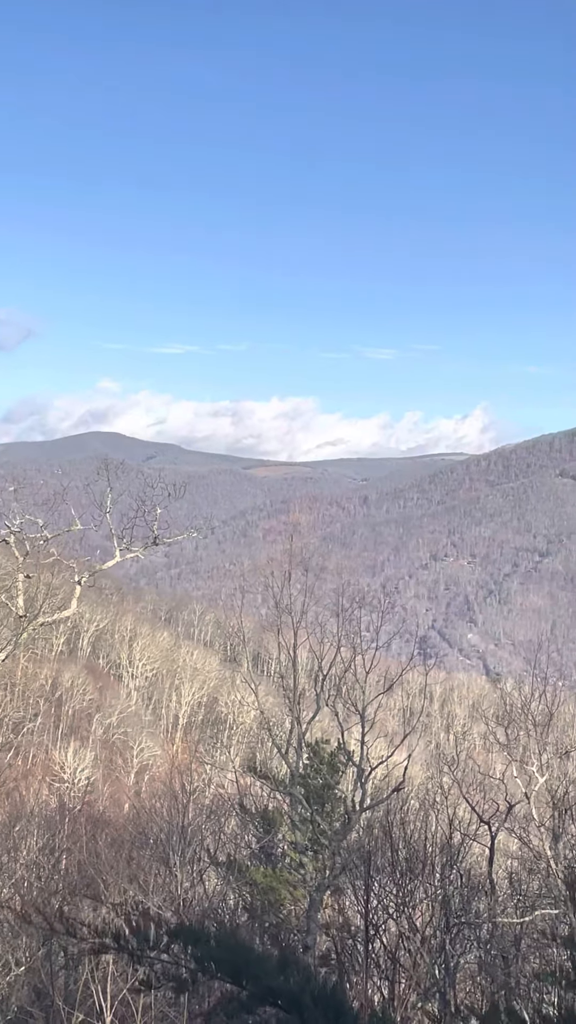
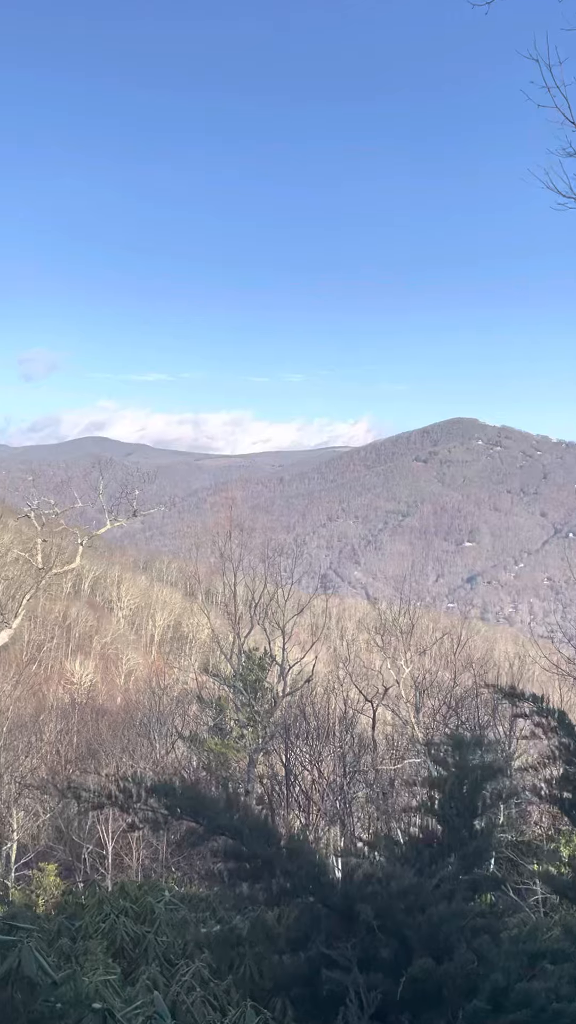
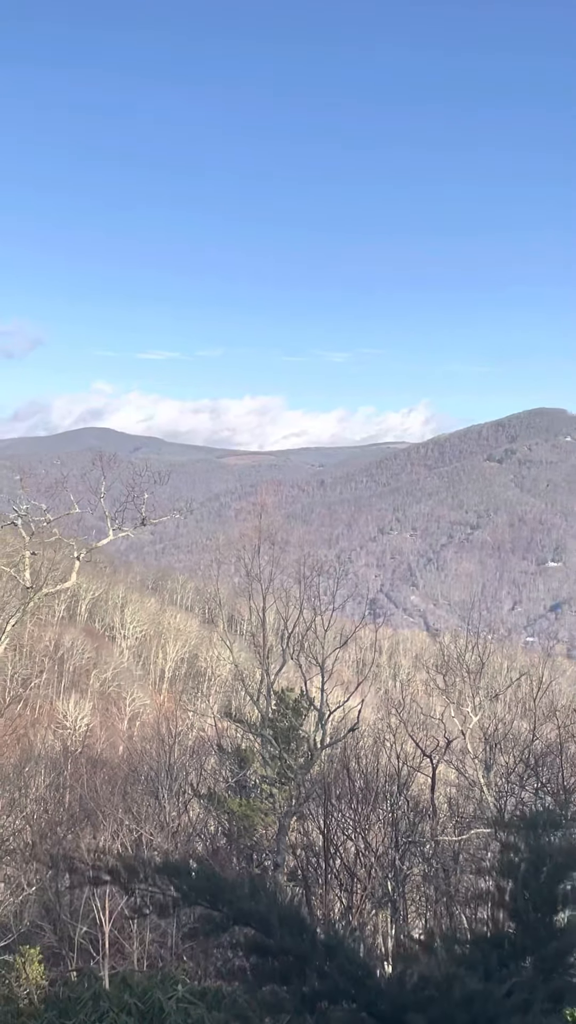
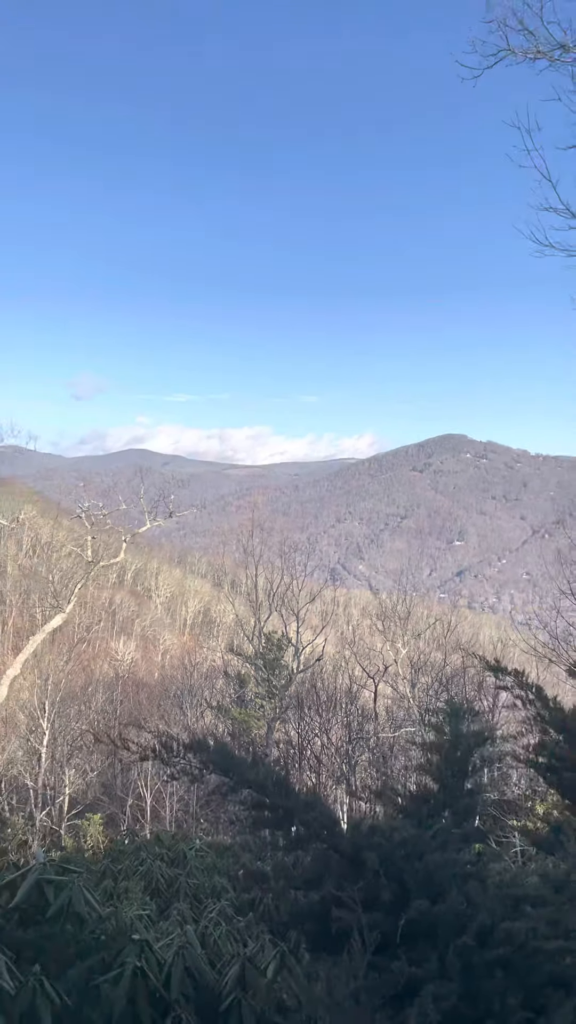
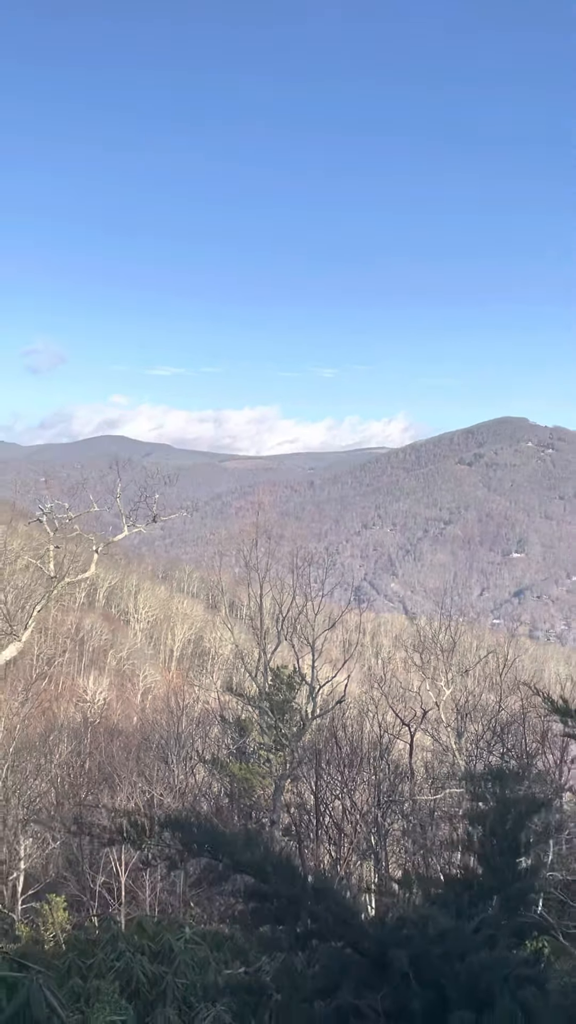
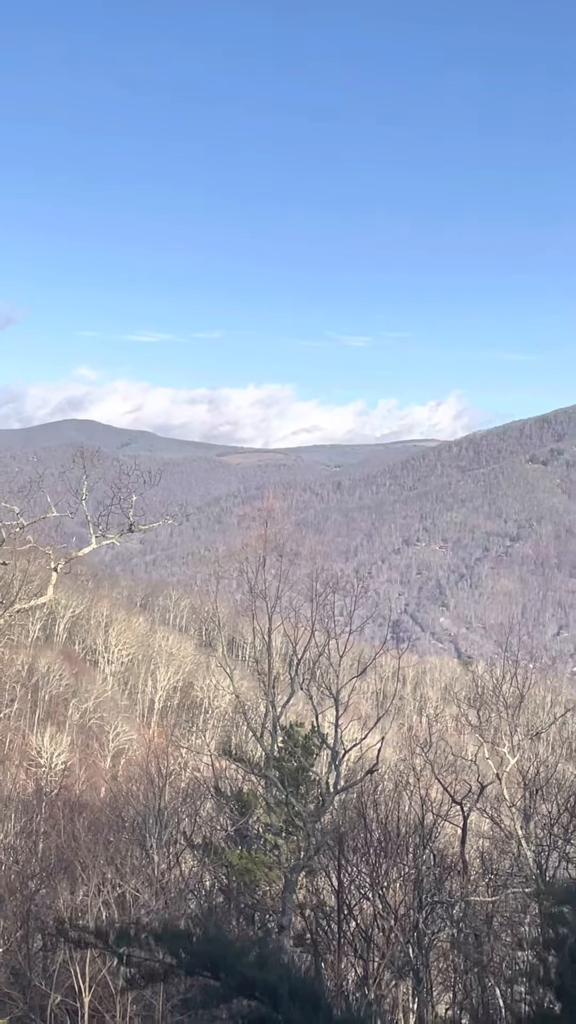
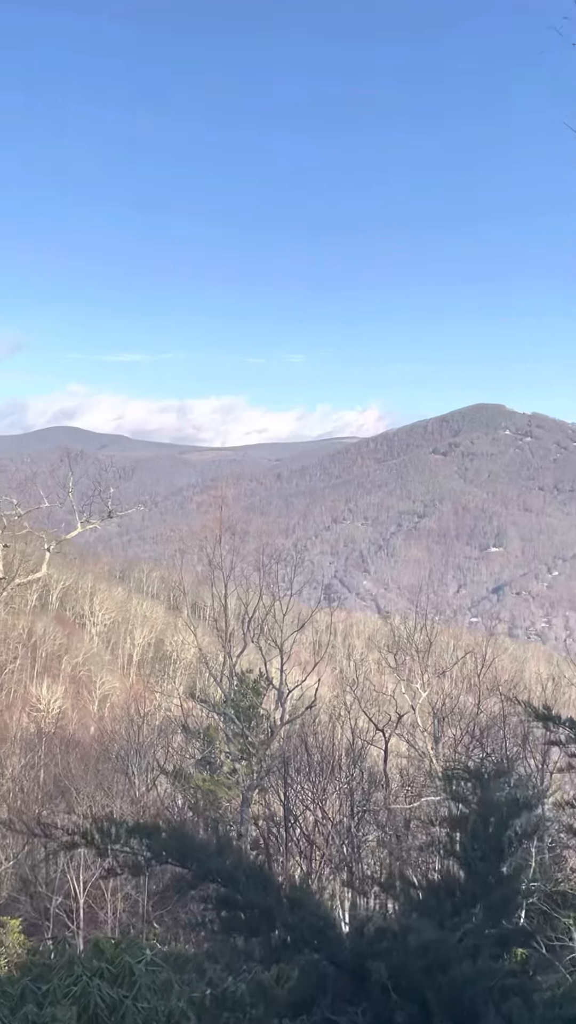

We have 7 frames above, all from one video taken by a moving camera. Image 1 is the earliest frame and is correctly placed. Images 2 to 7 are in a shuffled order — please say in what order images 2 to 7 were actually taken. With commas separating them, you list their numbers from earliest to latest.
6, 3, 5, 4, 2, 7
